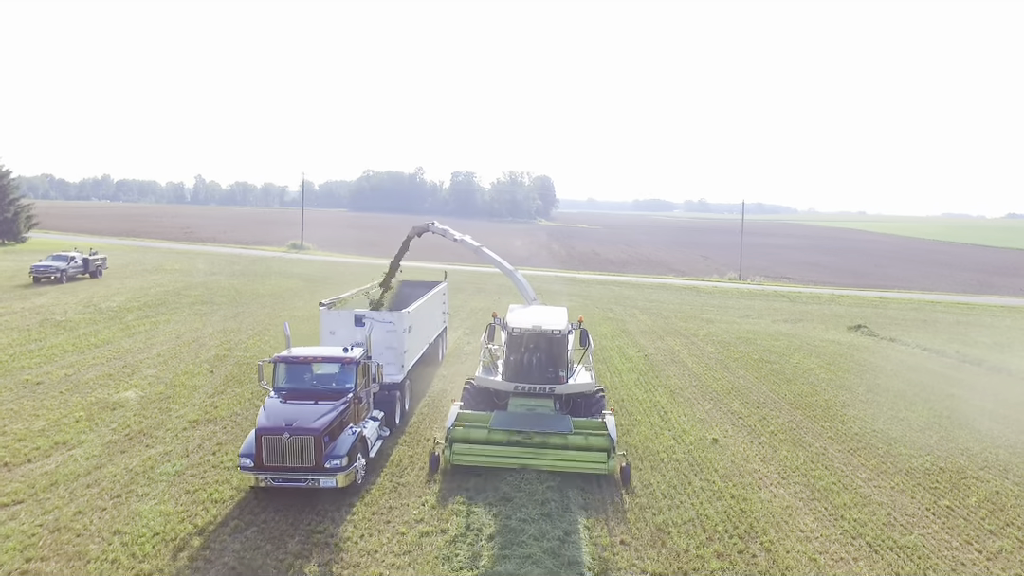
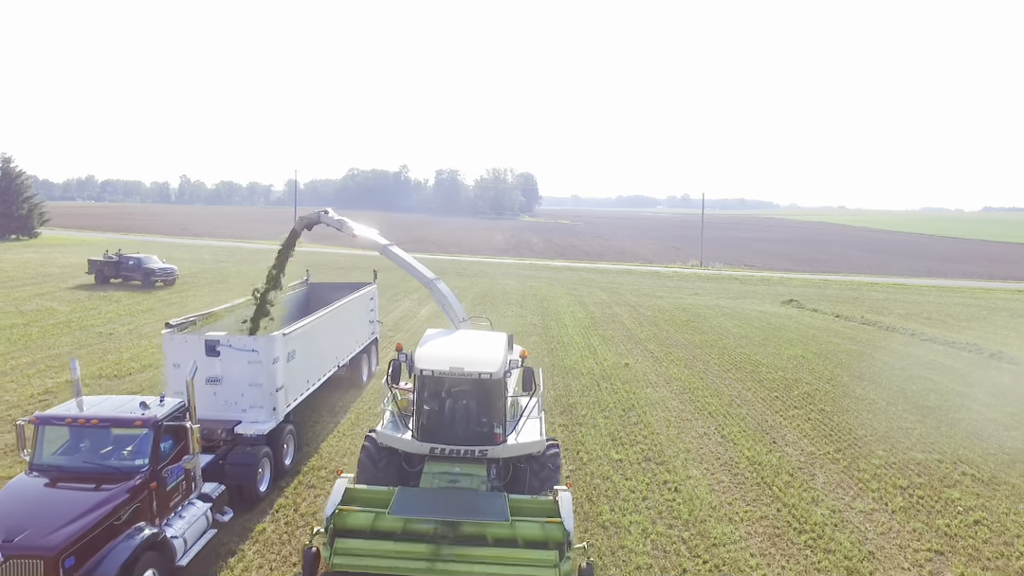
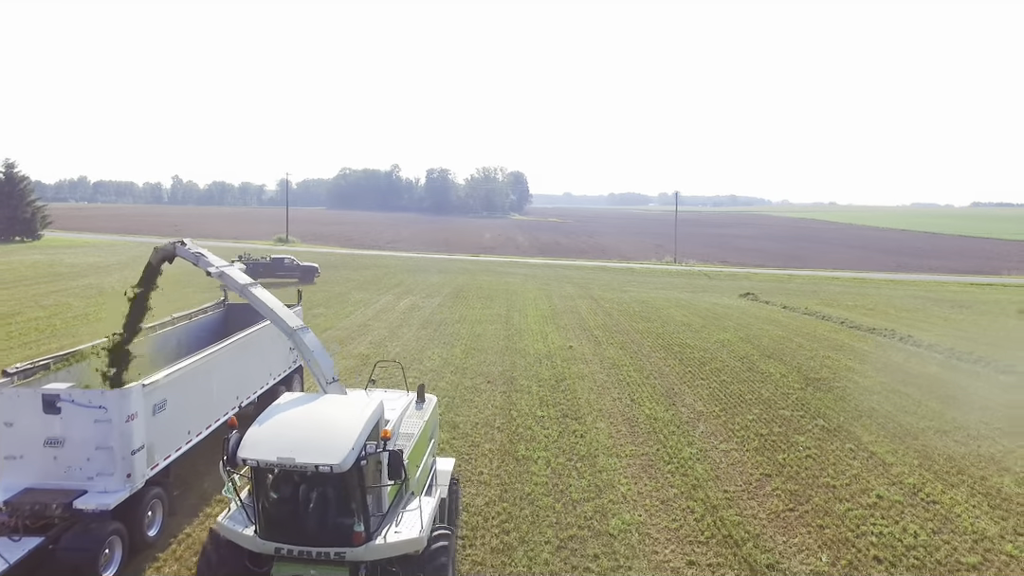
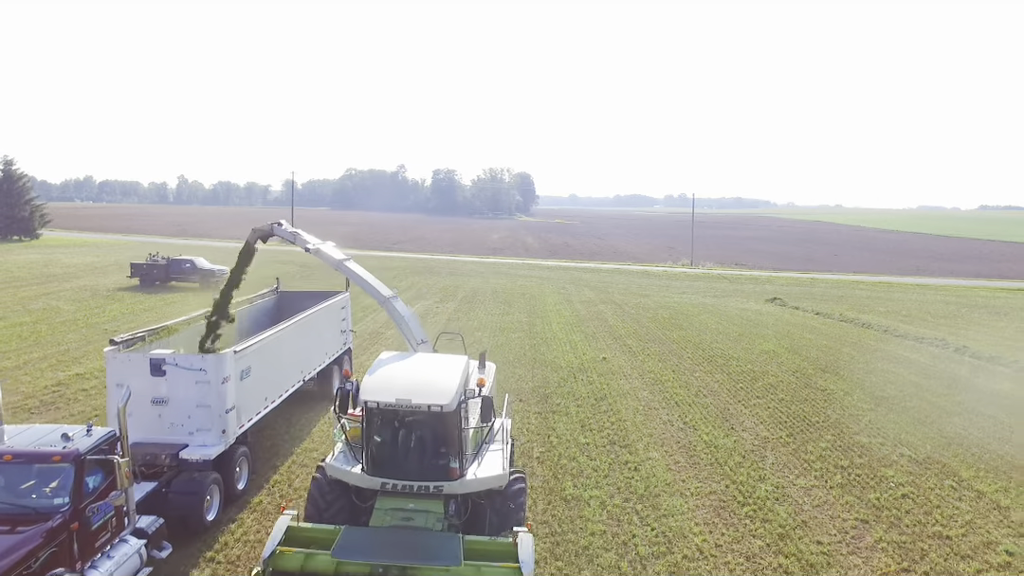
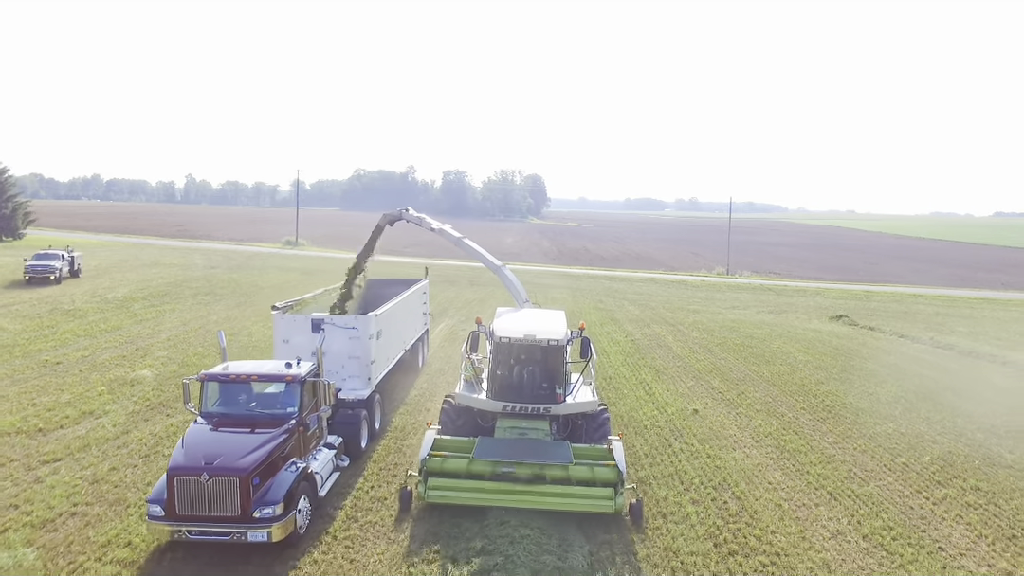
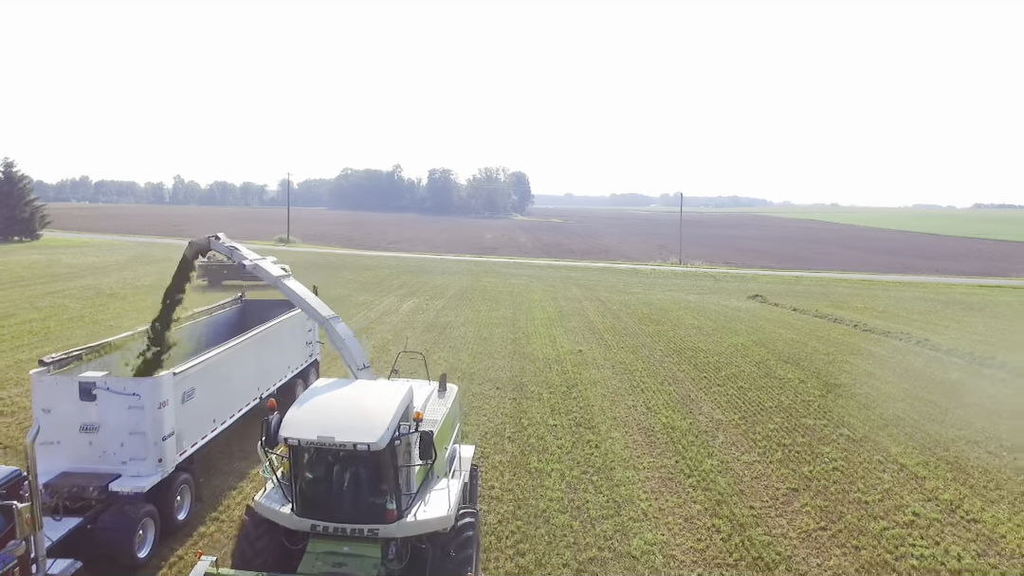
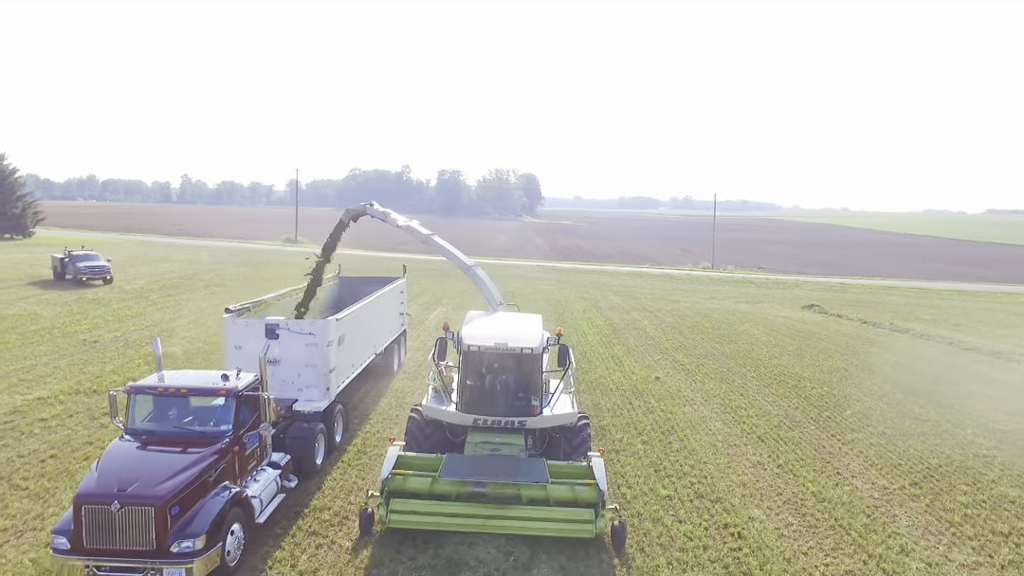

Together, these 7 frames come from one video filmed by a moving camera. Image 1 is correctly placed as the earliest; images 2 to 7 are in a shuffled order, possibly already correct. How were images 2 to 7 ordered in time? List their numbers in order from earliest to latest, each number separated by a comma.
5, 7, 2, 4, 6, 3
